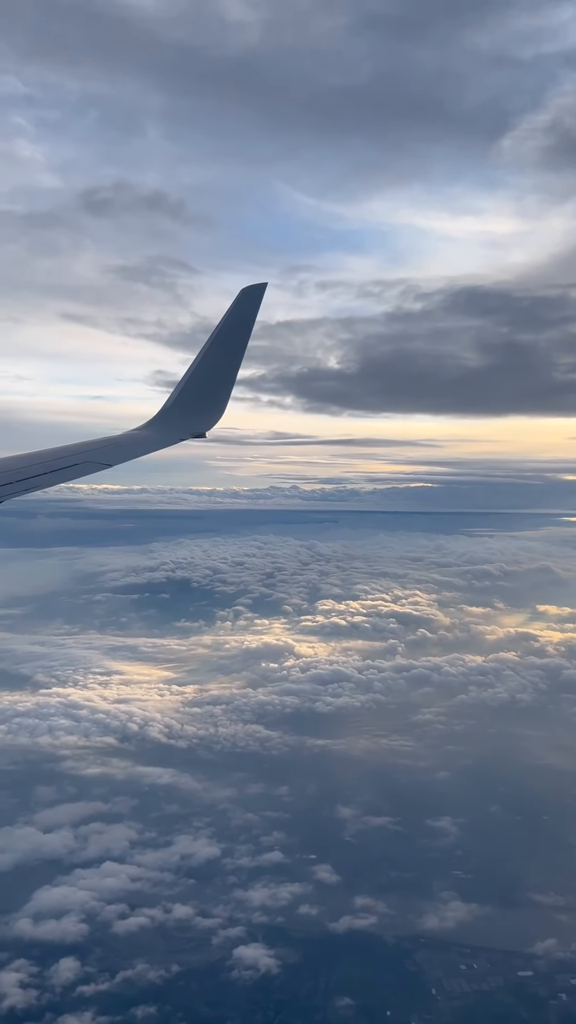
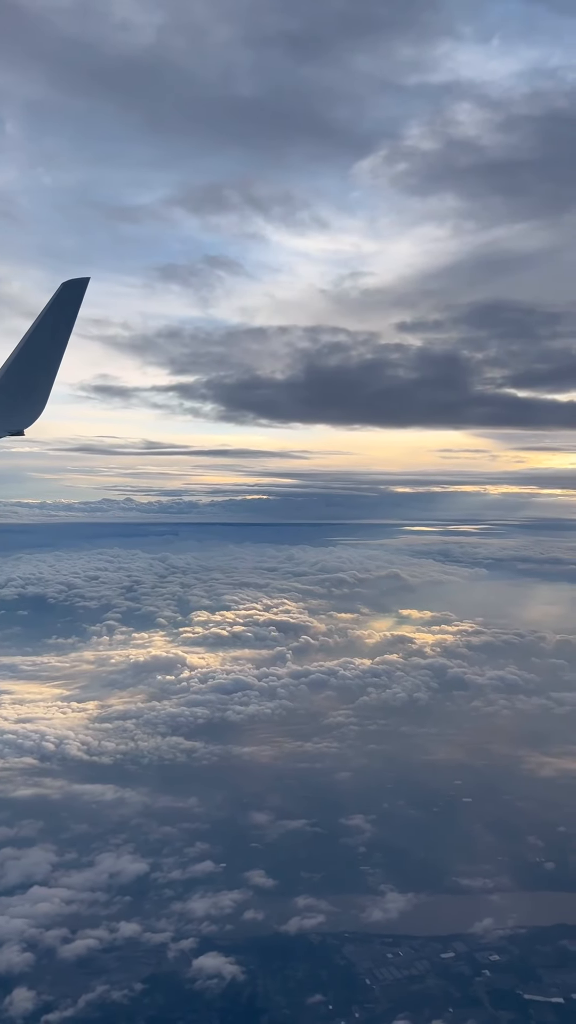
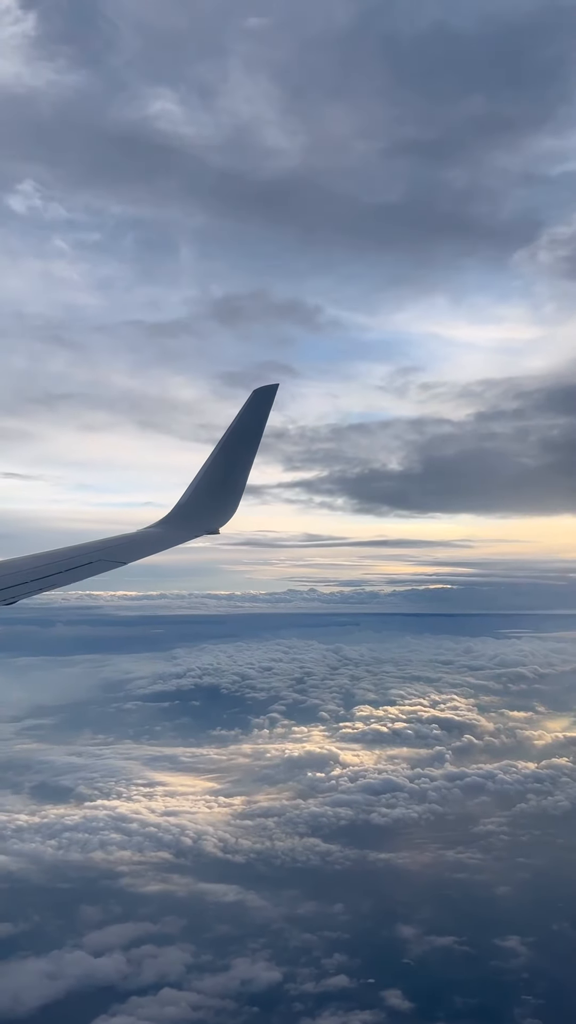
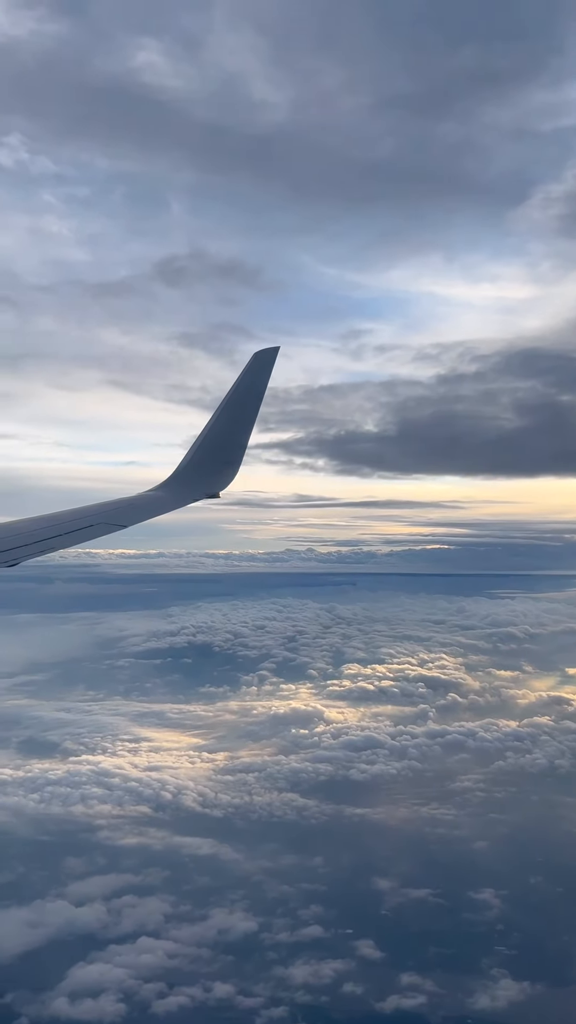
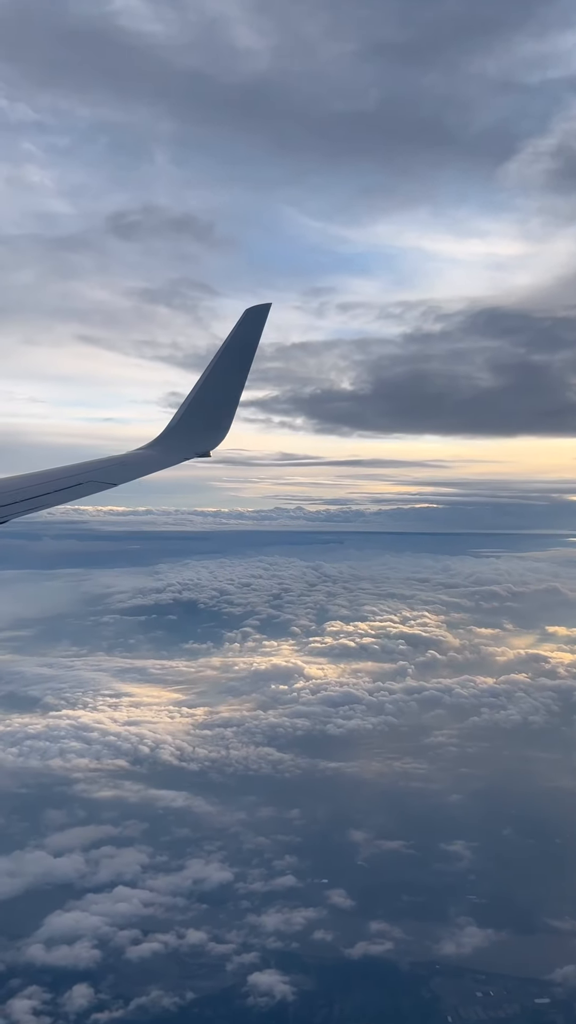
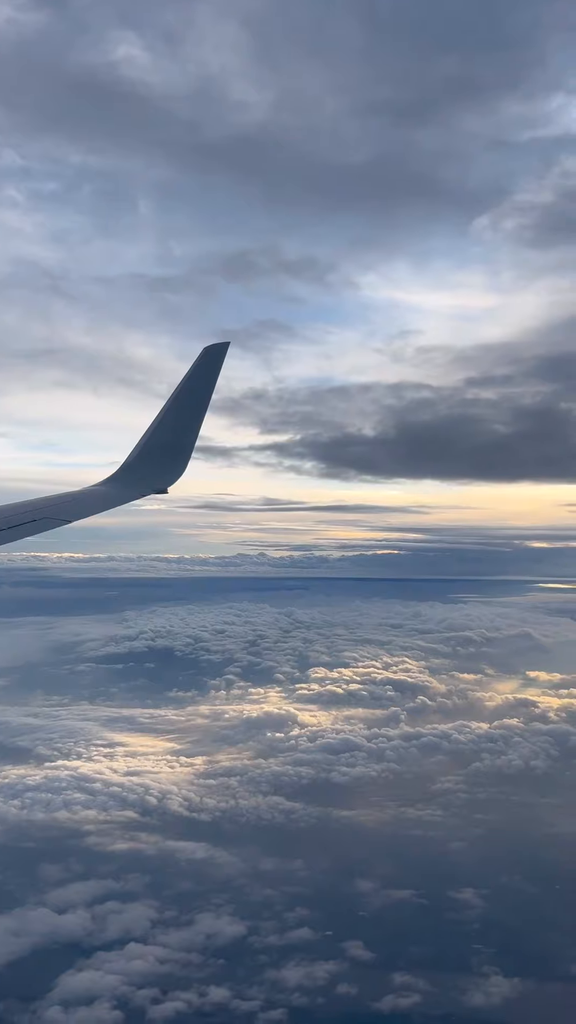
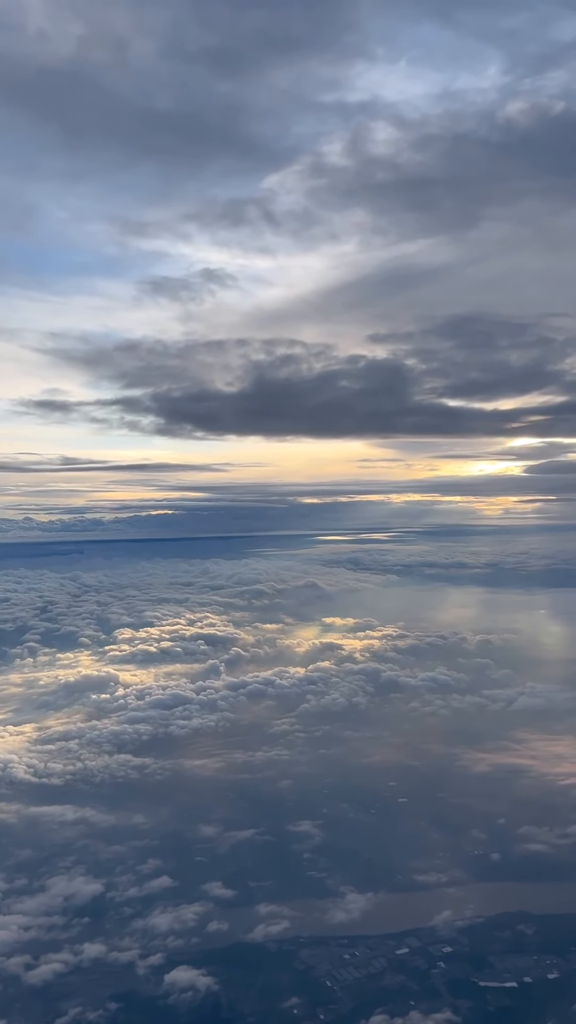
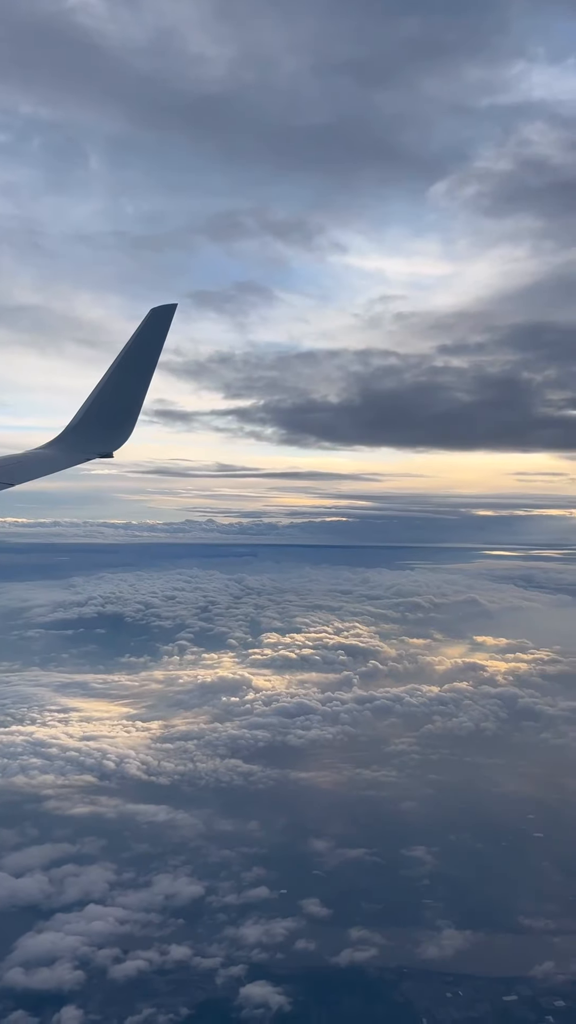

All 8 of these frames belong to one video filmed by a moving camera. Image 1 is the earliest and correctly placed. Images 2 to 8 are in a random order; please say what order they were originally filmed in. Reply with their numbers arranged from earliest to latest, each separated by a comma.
5, 4, 3, 6, 8, 2, 7
